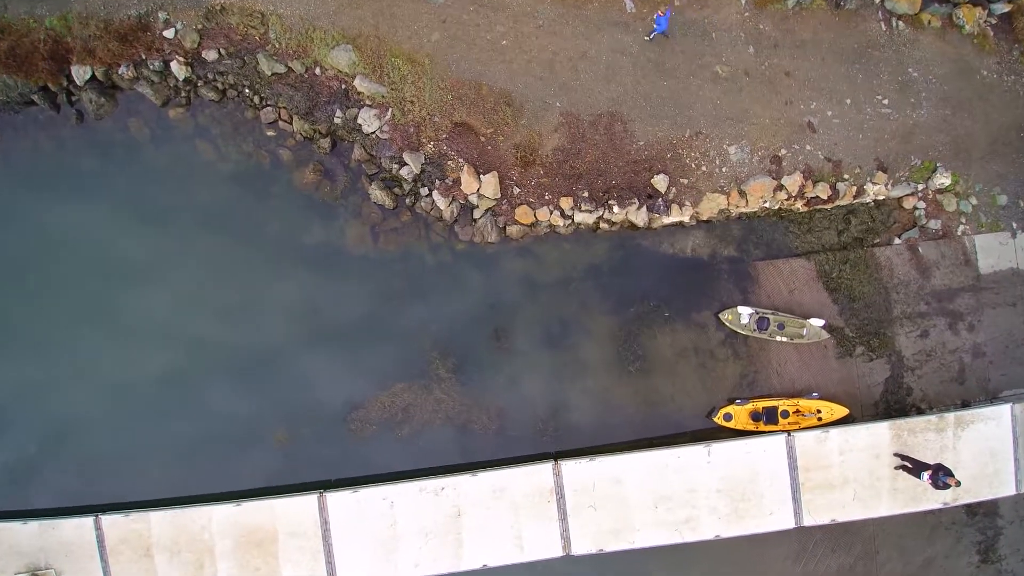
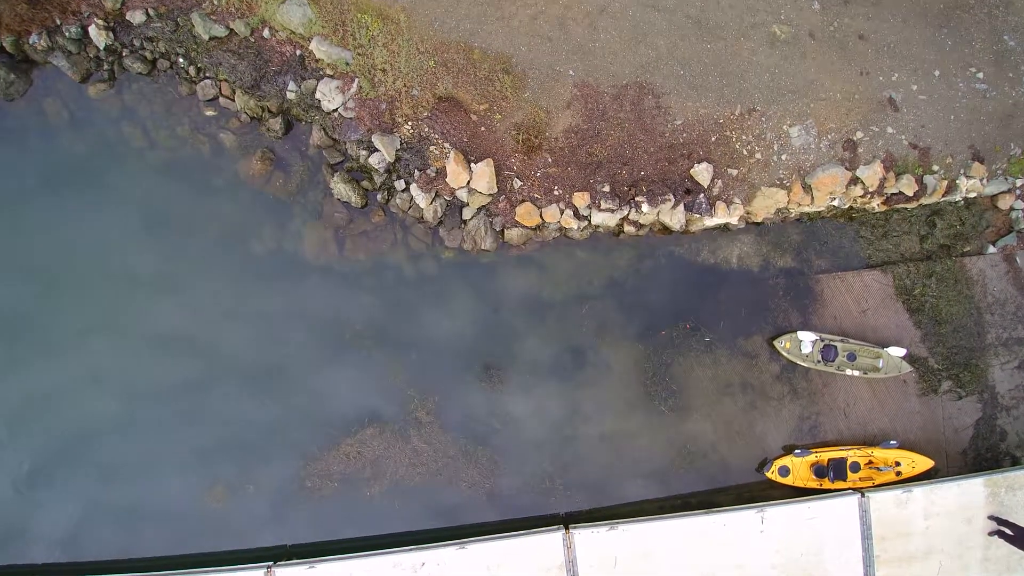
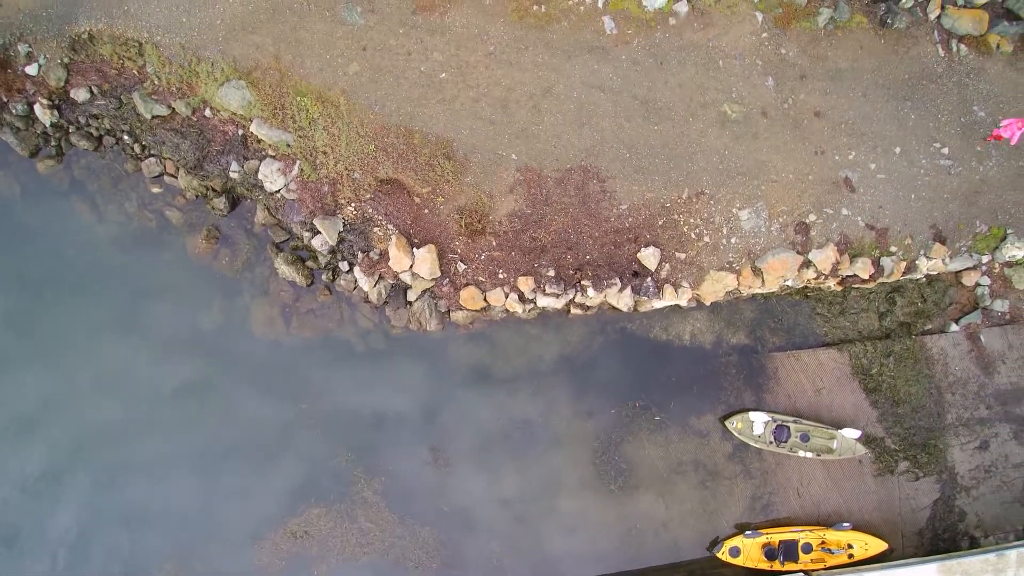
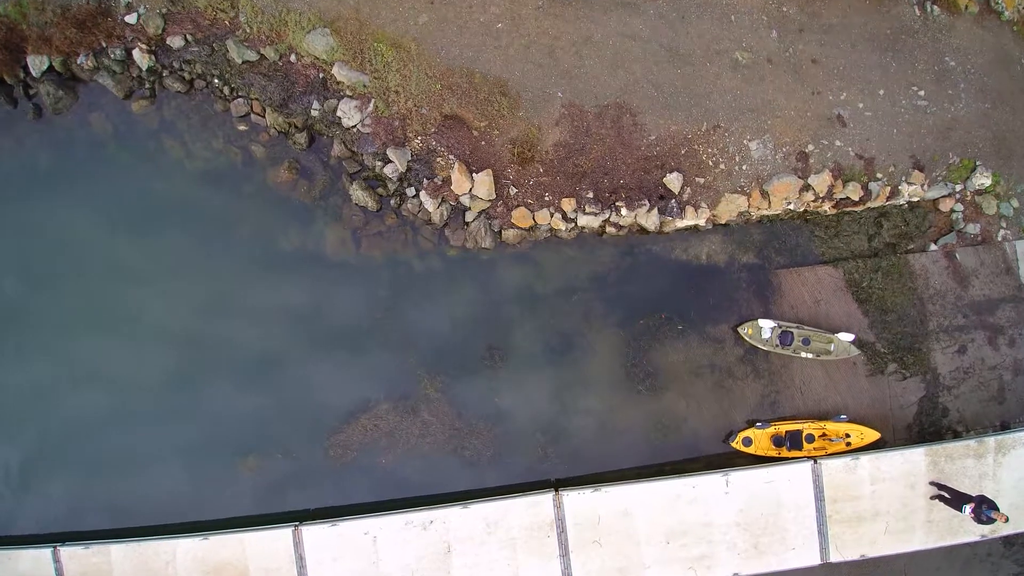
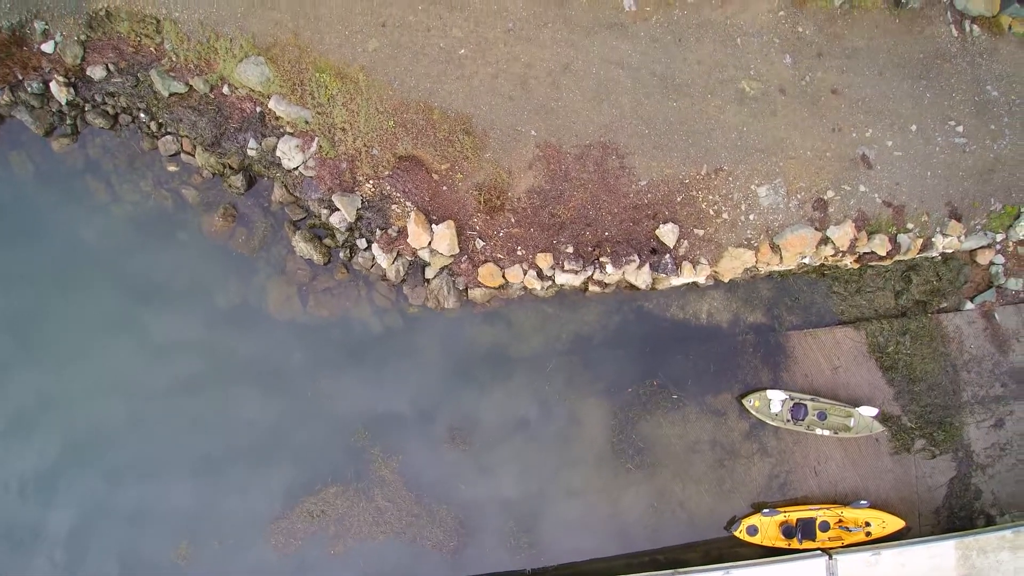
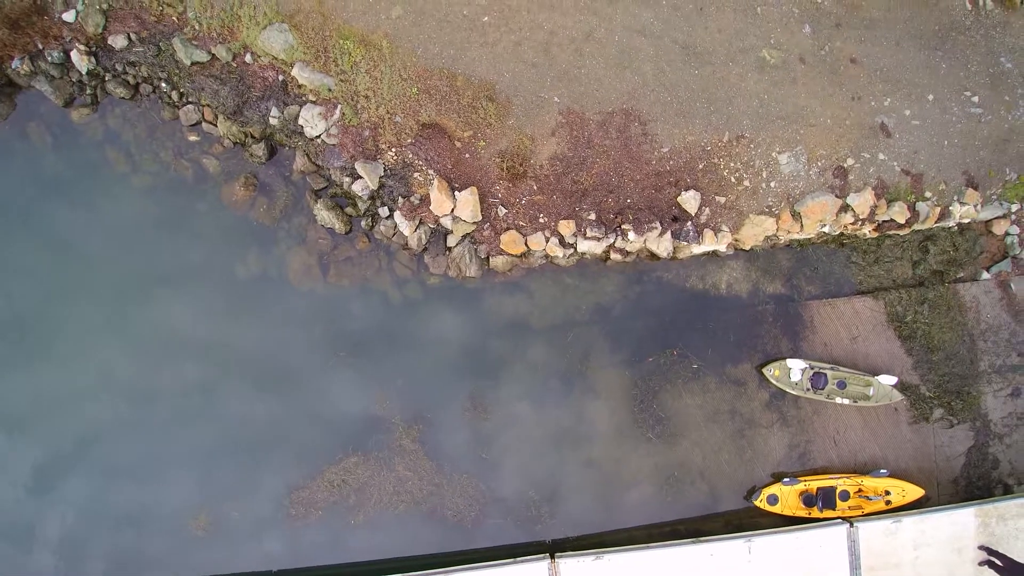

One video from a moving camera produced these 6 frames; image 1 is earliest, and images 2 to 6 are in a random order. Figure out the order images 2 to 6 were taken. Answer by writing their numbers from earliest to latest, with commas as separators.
4, 2, 6, 5, 3
